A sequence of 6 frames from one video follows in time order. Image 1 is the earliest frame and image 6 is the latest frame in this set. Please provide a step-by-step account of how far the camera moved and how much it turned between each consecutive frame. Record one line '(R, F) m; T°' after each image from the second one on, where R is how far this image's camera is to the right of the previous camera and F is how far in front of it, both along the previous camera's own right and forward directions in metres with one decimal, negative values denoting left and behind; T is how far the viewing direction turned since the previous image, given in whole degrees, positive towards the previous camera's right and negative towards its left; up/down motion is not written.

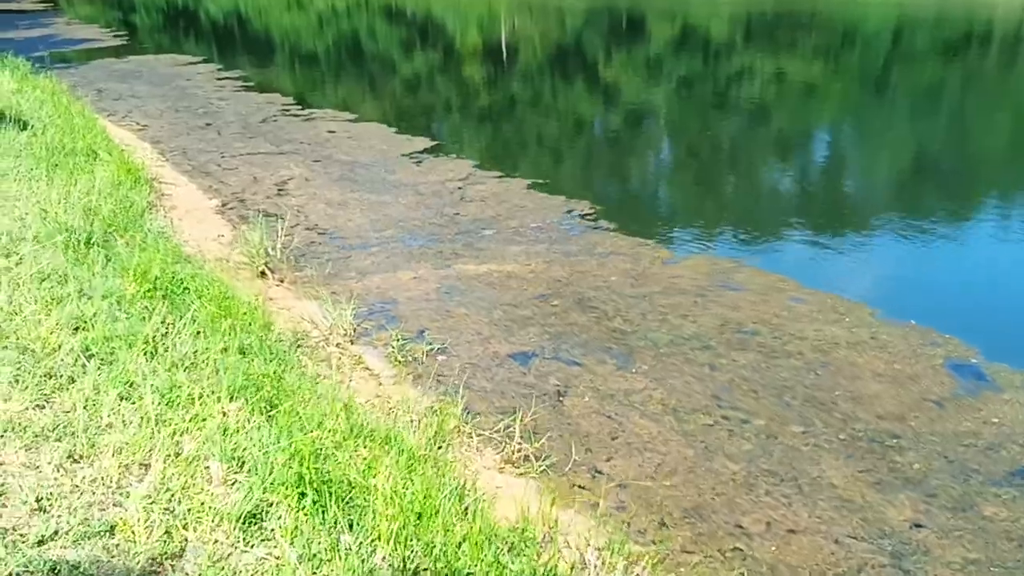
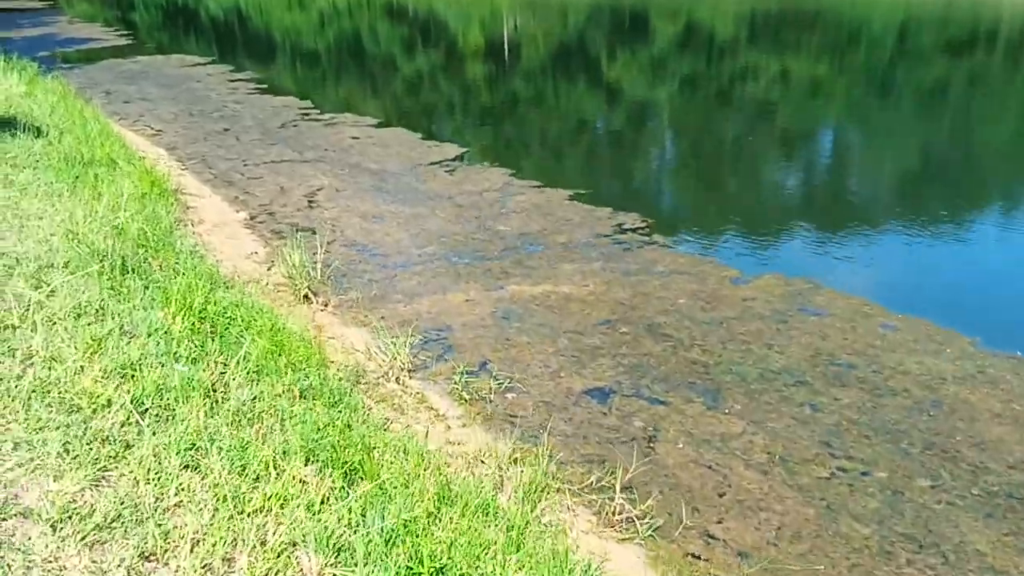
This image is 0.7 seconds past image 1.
(-0.5, +0.6) m; 0°
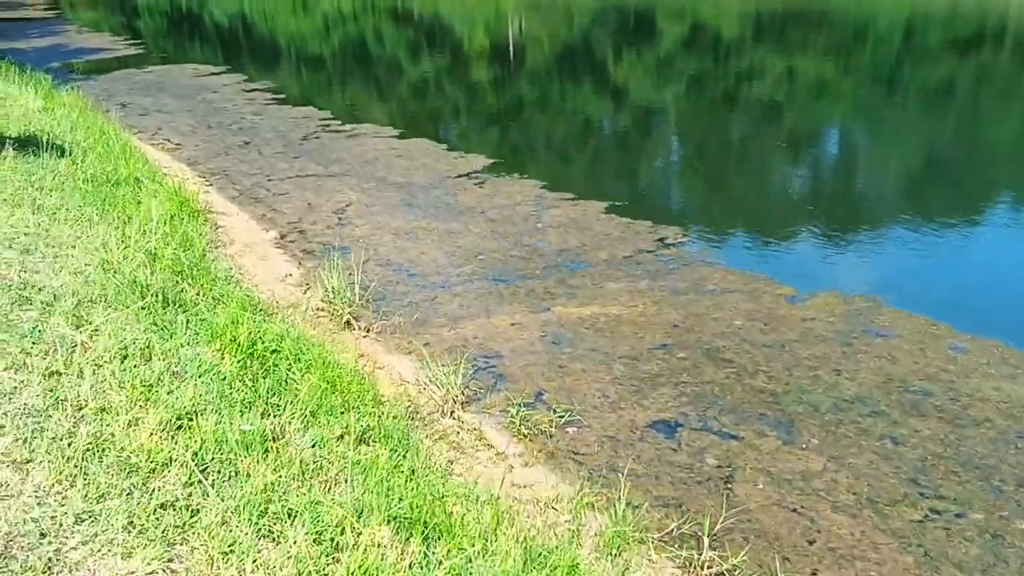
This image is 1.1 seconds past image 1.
(-0.3, +0.3) m; 0°
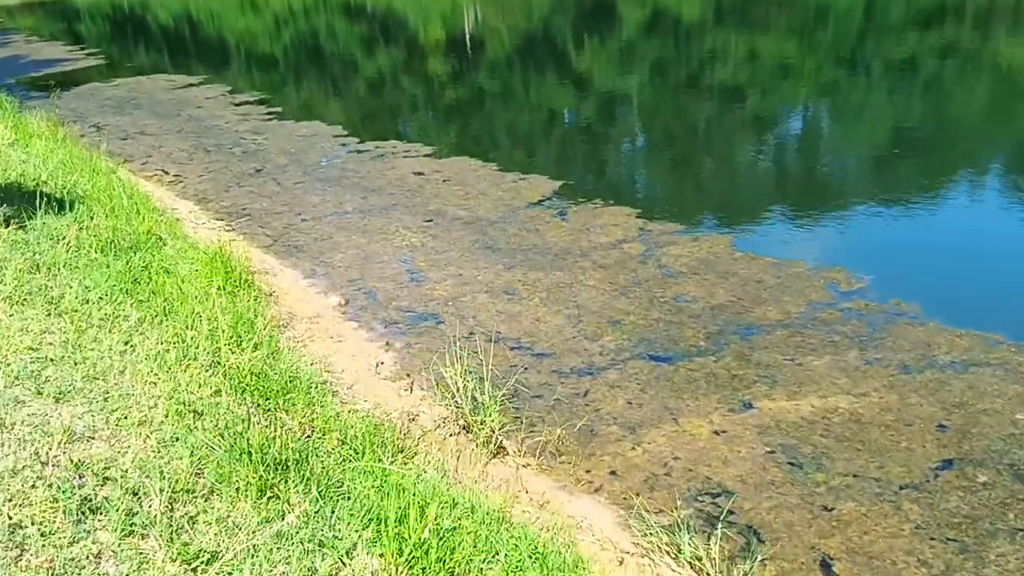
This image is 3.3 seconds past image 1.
(-1.4, +2.1) m; +2°
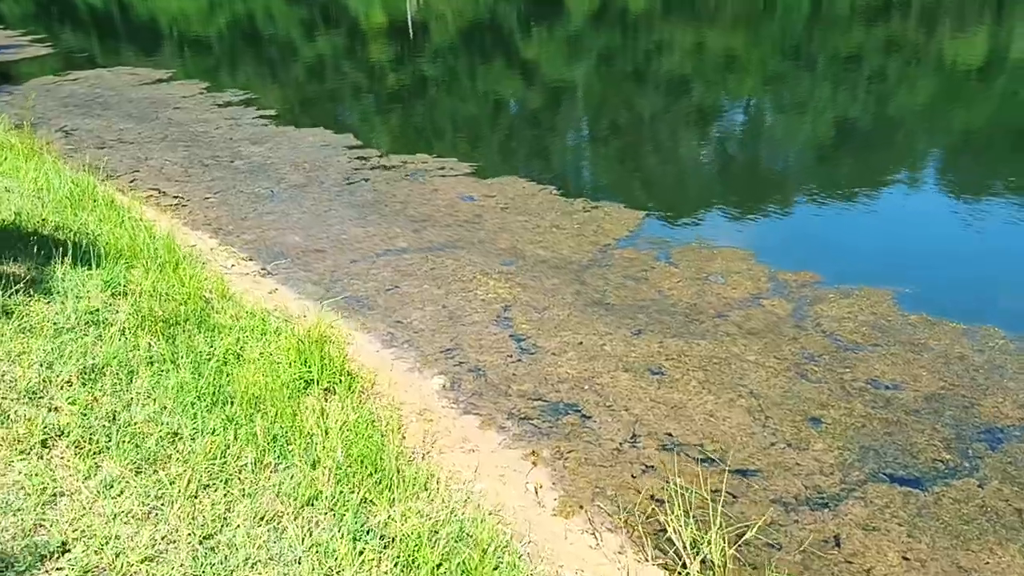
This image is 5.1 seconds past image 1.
(-1.4, +1.6) m; +4°
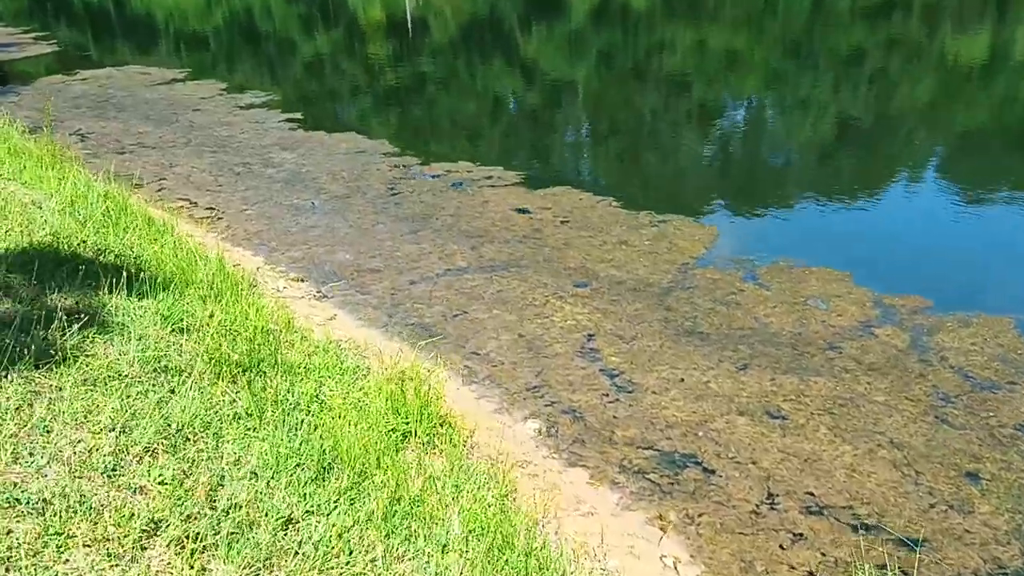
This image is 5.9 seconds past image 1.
(-0.6, +0.7) m; 0°
